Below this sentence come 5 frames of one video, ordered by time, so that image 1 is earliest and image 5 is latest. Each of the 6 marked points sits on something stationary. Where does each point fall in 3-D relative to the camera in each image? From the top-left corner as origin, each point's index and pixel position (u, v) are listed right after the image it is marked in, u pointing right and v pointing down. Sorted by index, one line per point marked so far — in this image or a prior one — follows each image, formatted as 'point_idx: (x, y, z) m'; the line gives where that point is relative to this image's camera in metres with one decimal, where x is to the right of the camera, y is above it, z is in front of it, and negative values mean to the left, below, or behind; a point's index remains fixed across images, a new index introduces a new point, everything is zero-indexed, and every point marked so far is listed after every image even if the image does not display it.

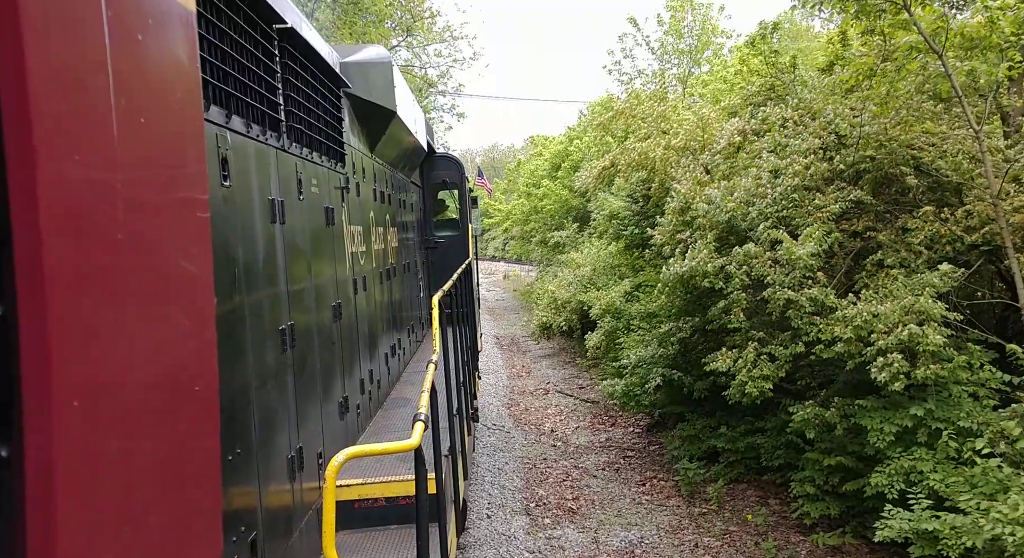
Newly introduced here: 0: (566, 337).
0: (+0.8, -0.9, +11.8) m
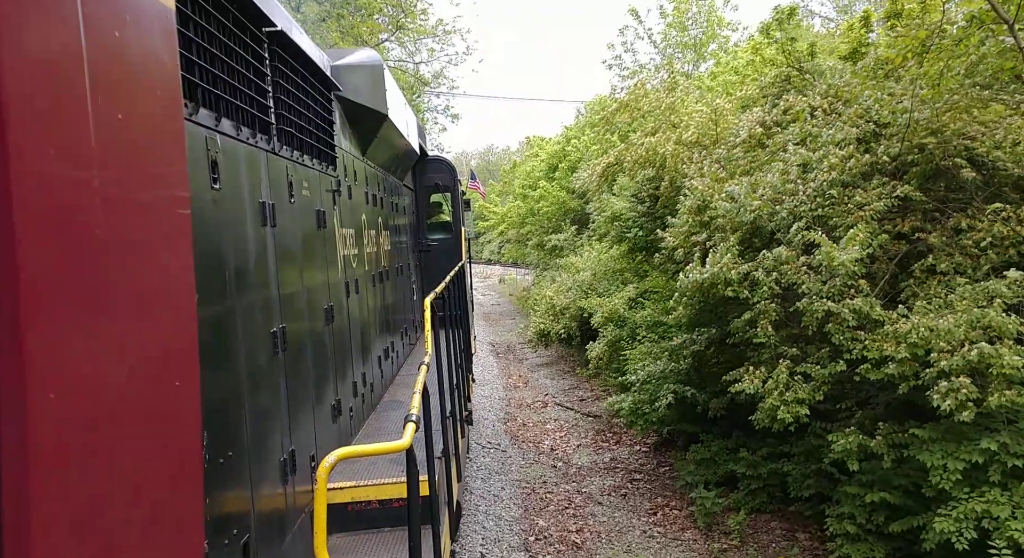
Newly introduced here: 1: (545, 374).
0: (+0.7, -1.0, +11.3) m
1: (+0.4, -1.2, +9.9) m
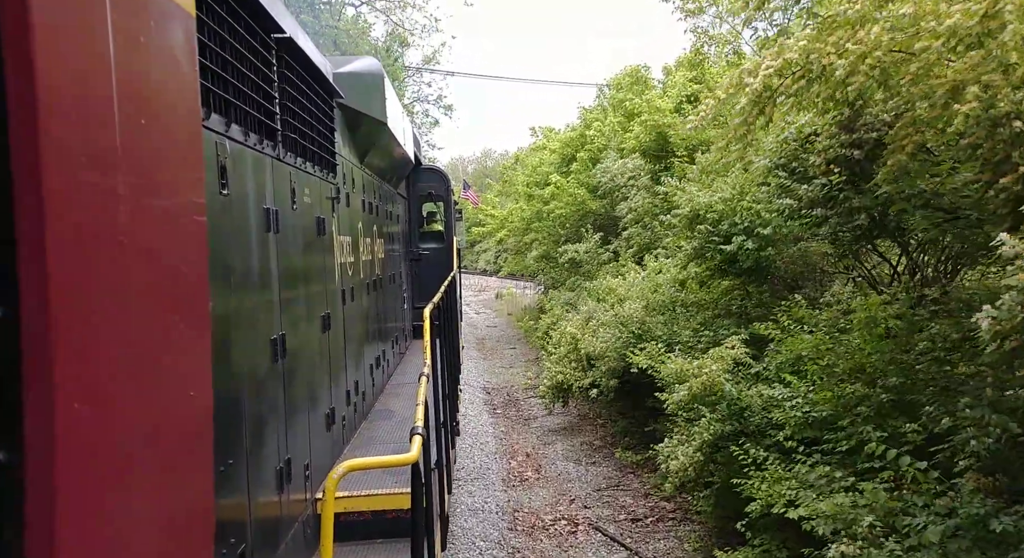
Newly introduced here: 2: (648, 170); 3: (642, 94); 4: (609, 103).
0: (+0.8, -1.2, +8.4) m
1: (+0.4, -1.4, +7.0) m
2: (+1.8, +1.4, +10.1) m
3: (+1.9, +2.7, +11.9) m
4: (+1.6, +2.9, +13.3) m
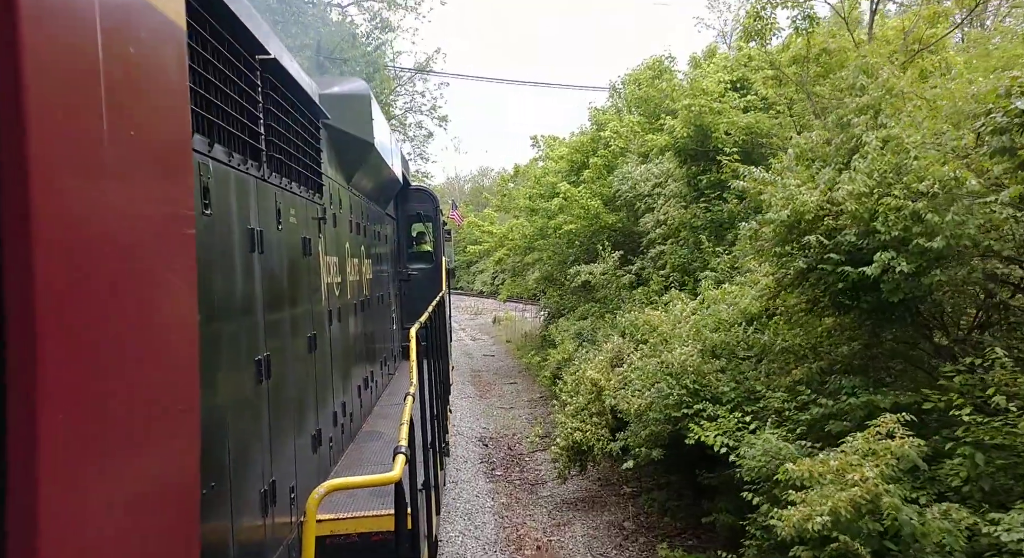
0: (+0.8, -1.5, +6.9) m
1: (+0.4, -1.6, +5.5) m
2: (+1.8, +1.1, +8.6) m
3: (+1.9, +2.4, +10.5) m
4: (+1.6, +2.5, +11.9) m
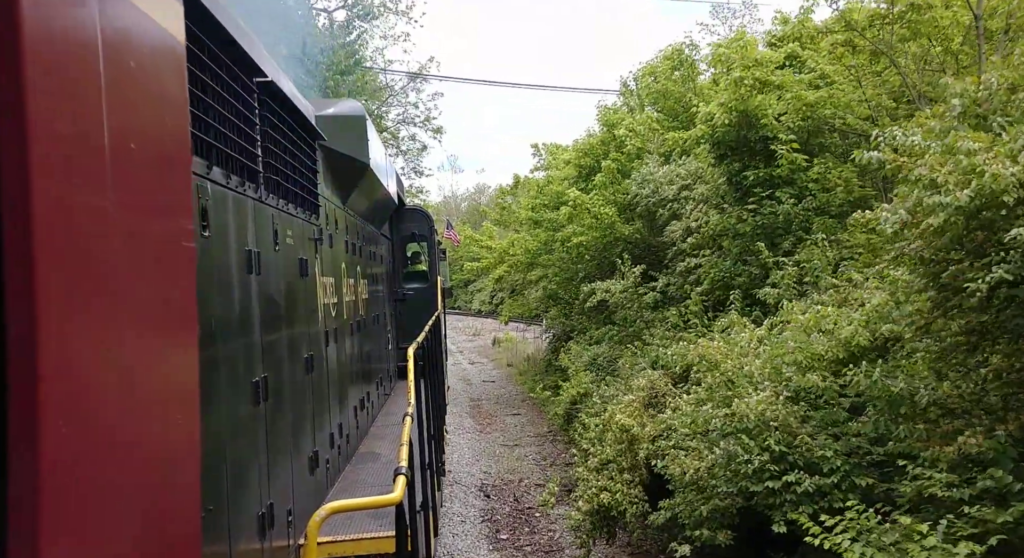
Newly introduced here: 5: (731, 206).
0: (+0.8, -1.6, +5.7) m
1: (+0.5, -1.7, +4.4) m
2: (+1.8, +0.9, +7.6) m
3: (+1.9, +2.2, +9.4) m
4: (+1.6, +2.3, +10.8) m
5: (+1.9, +0.6, +7.4) m
